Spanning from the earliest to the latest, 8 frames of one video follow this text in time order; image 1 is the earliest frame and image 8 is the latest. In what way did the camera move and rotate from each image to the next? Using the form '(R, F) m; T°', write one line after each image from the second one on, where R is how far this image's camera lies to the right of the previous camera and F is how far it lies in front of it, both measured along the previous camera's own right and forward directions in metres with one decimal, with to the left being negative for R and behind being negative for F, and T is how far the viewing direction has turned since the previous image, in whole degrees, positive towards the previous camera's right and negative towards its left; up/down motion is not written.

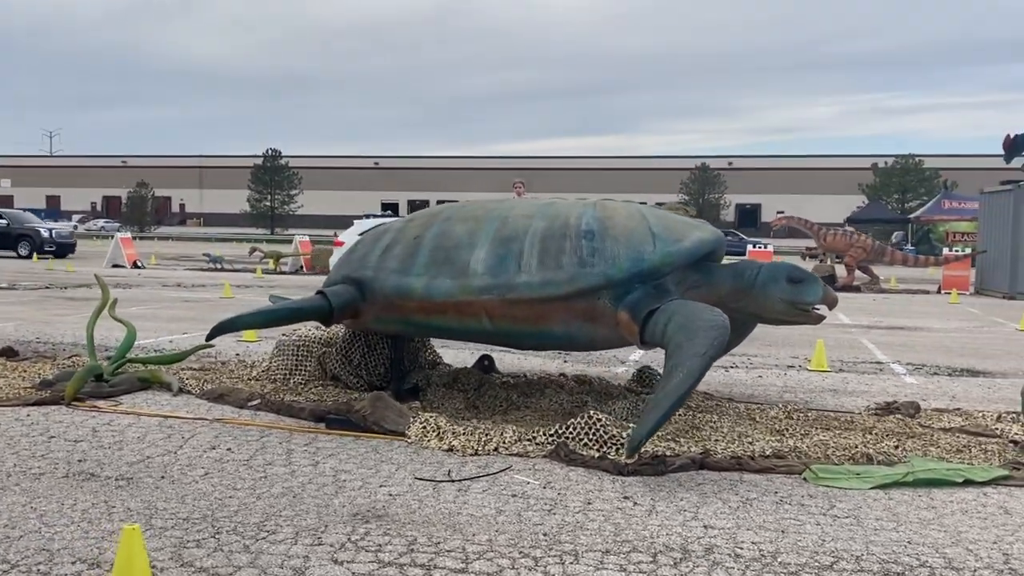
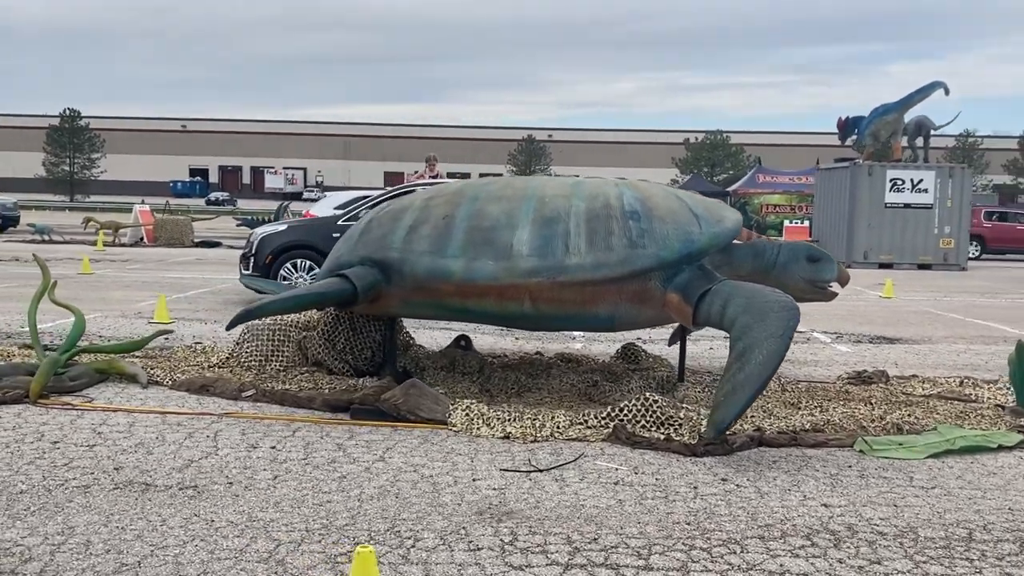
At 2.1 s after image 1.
(-1.3, +0.3) m; +11°
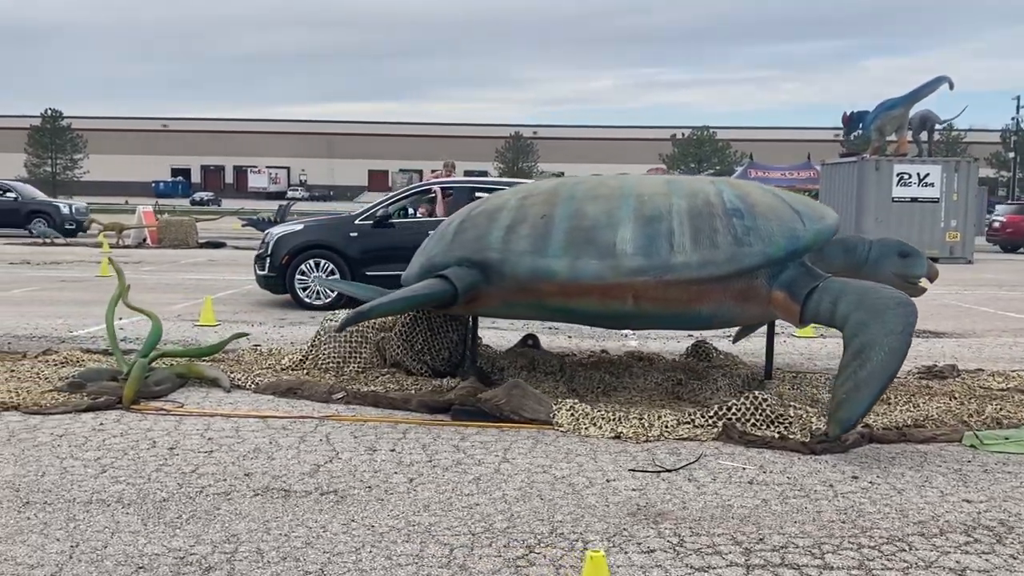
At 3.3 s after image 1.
(-0.7, 0.0) m; +1°
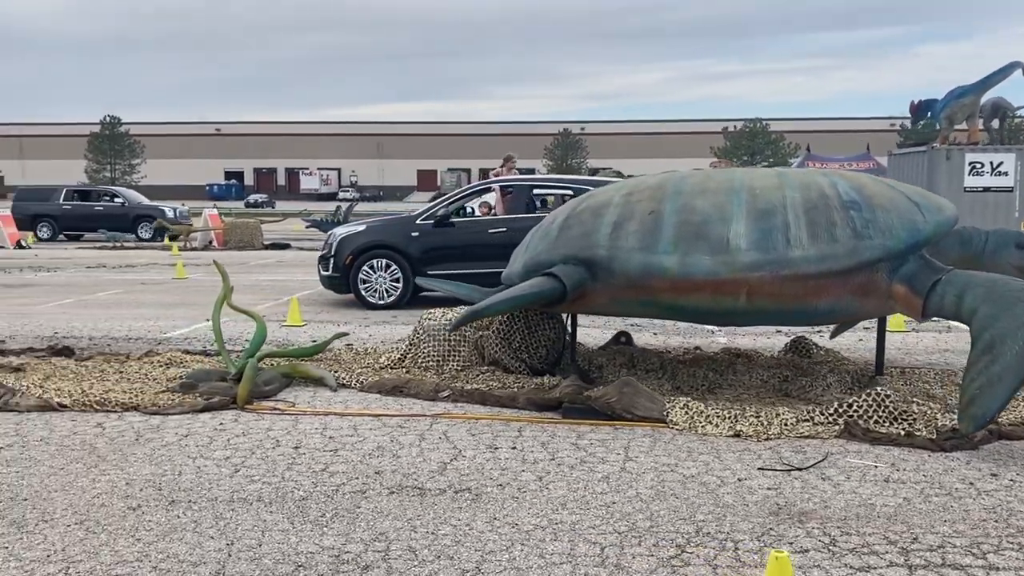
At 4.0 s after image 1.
(-0.4, 0.0) m; -3°
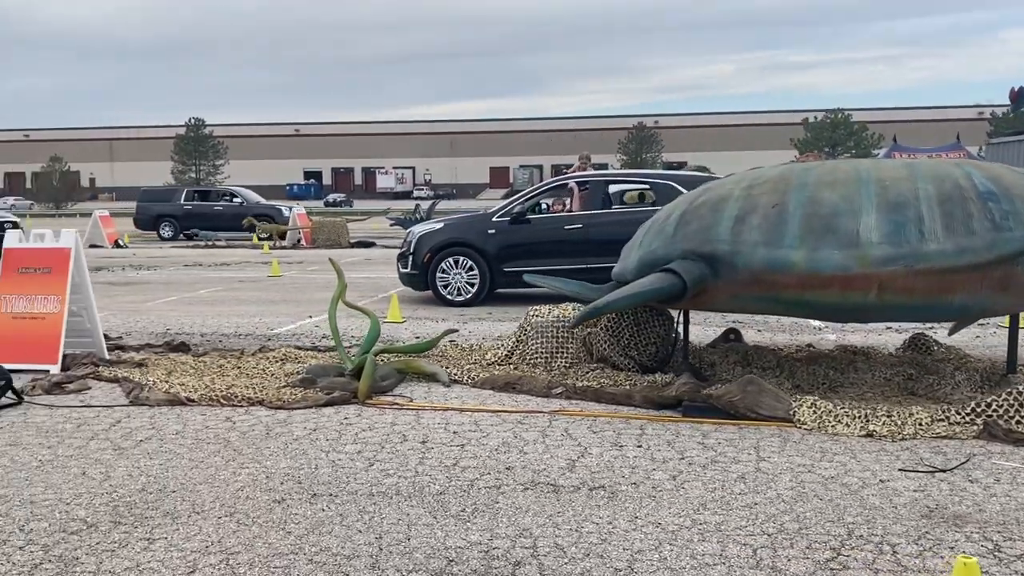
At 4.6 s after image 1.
(-0.3, 0.0) m; -5°
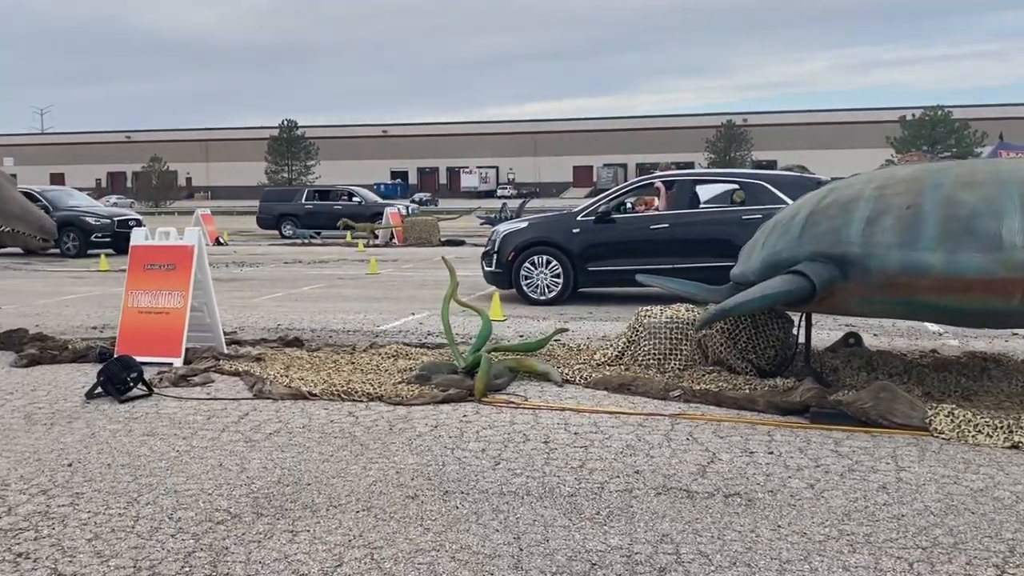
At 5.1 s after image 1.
(-0.2, 0.0) m; -5°
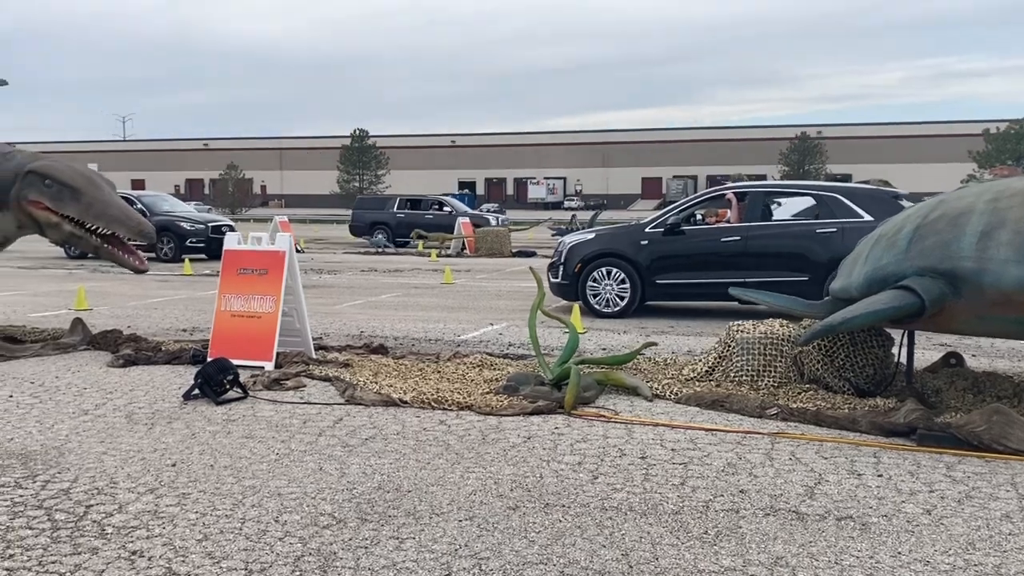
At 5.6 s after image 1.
(-0.2, 0.0) m; -4°
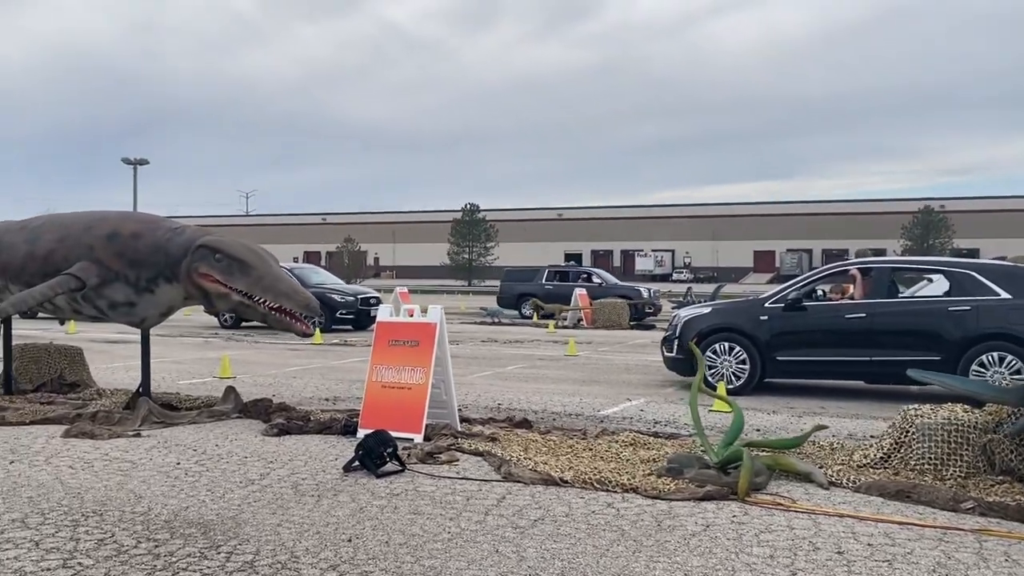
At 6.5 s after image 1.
(-0.4, +0.1) m; -7°
